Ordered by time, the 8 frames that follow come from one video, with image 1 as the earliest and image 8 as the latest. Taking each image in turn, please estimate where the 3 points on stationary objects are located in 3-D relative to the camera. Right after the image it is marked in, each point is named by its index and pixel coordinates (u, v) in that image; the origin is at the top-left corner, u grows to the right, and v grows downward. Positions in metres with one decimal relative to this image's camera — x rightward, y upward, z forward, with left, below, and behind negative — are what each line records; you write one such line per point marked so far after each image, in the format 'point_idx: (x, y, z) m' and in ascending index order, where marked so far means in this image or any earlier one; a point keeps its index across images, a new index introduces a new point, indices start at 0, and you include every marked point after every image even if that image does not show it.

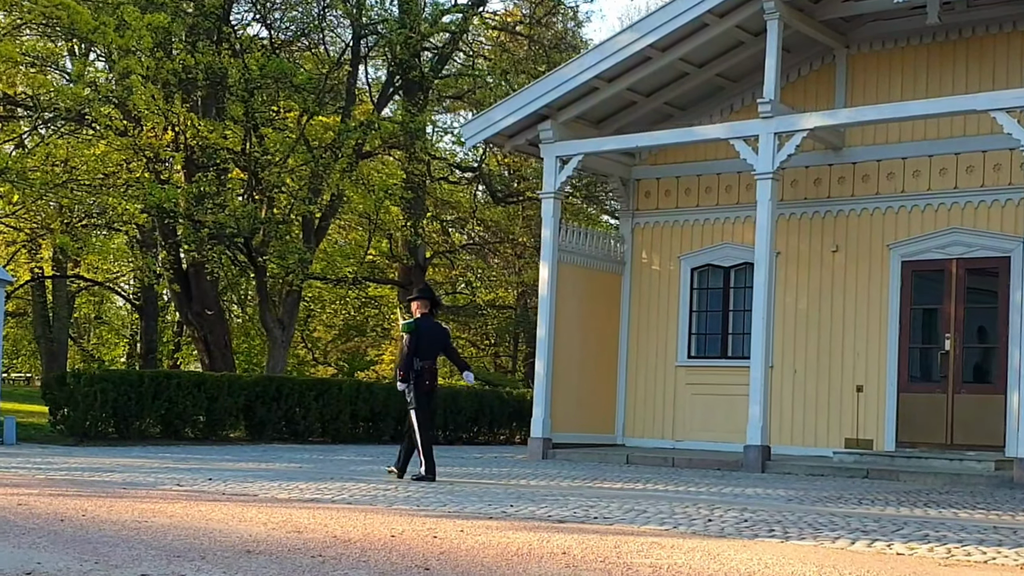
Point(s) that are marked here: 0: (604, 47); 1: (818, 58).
0: (+1.1, +2.9, +15.5) m
1: (+3.9, +2.9, +16.2) m
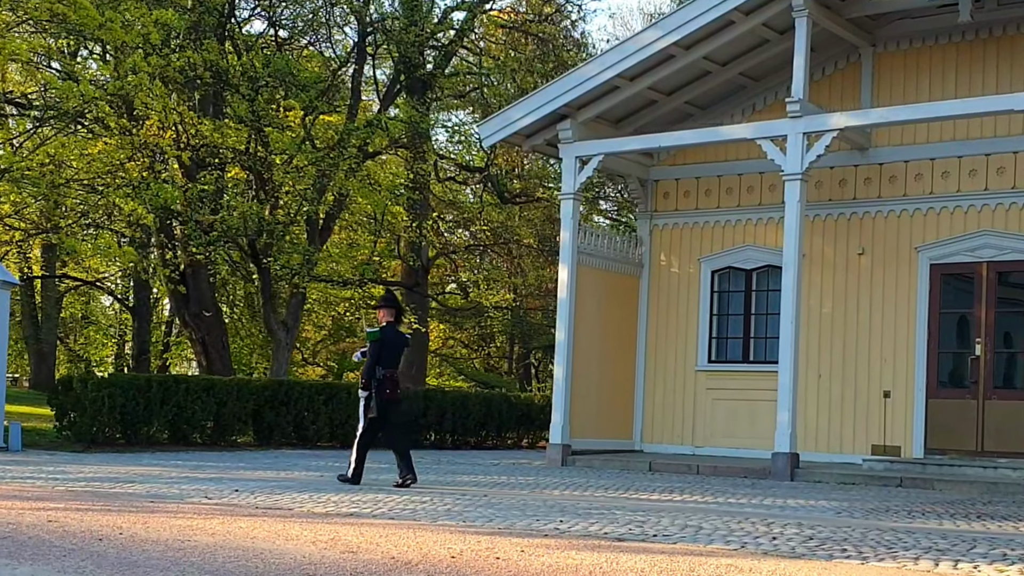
0: (+1.3, +2.8, +15.1) m
1: (+4.1, +2.9, +15.9) m
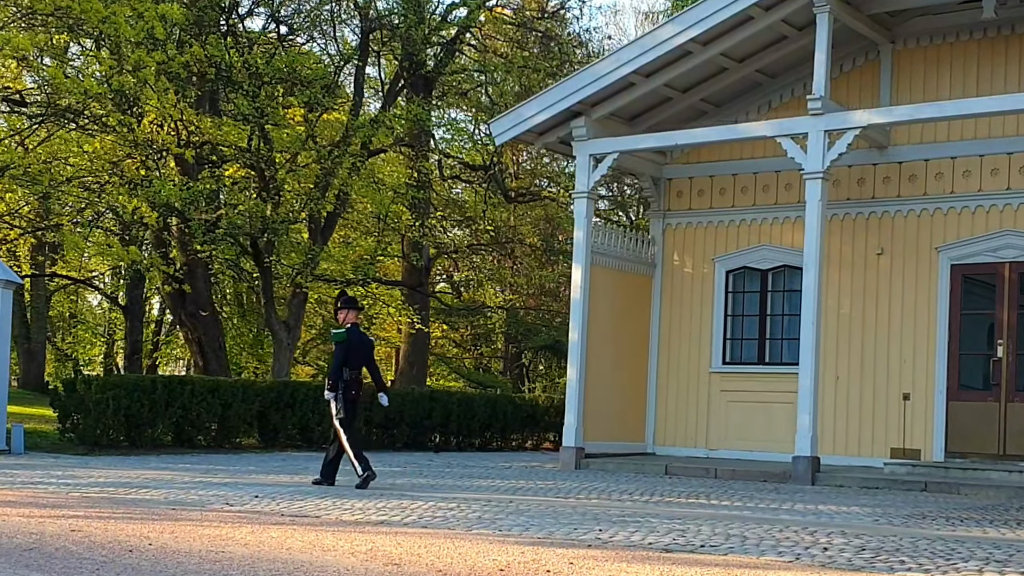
0: (+1.5, +2.8, +14.9) m
1: (+4.2, +2.8, +15.6) m
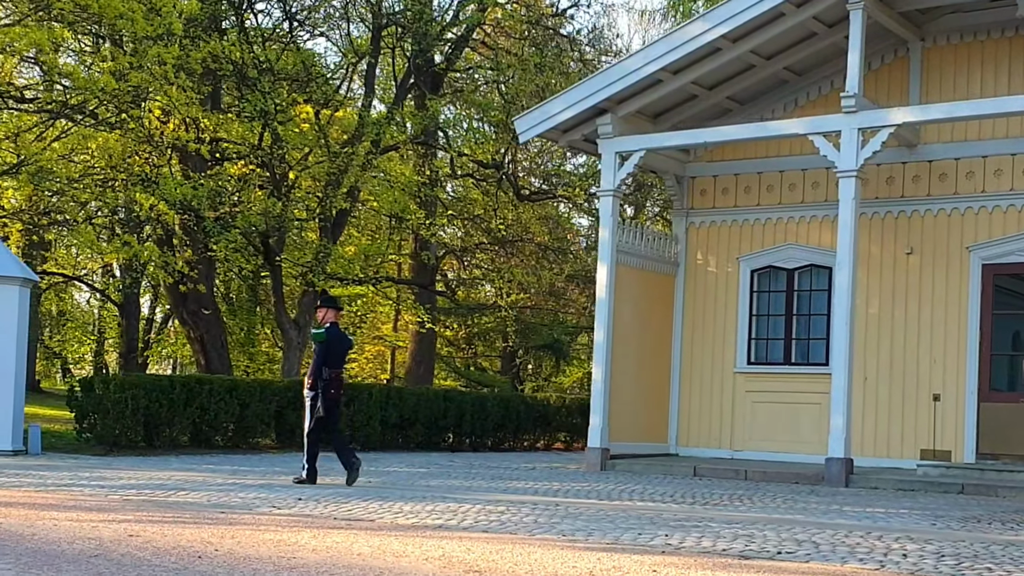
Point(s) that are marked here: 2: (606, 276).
0: (+1.8, +2.8, +14.7) m
1: (+4.6, +2.8, +15.5) m
2: (+1.1, +0.1, +15.2) m
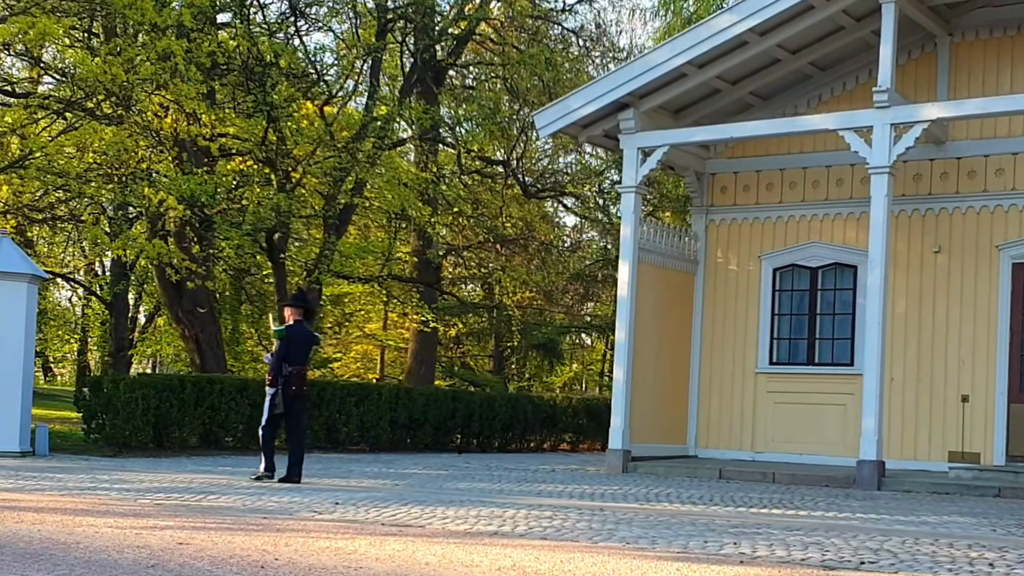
0: (+2.1, +2.9, +14.4) m
1: (+4.8, +2.9, +15.2) m
2: (+1.3, +0.2, +14.9) m
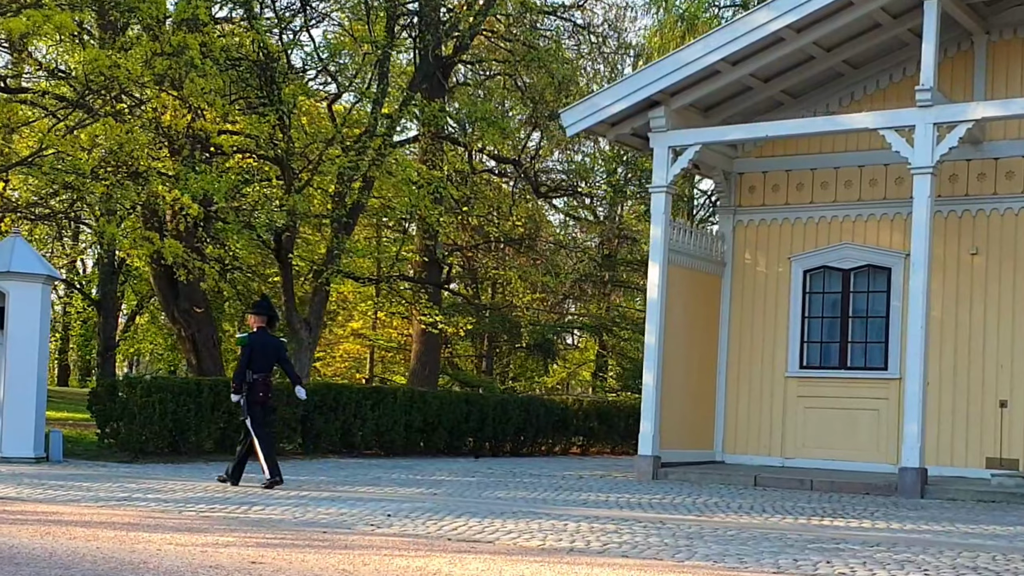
0: (+2.4, +2.8, +14.1) m
1: (+5.1, +2.8, +14.9) m
2: (+1.7, +0.1, +14.6) m
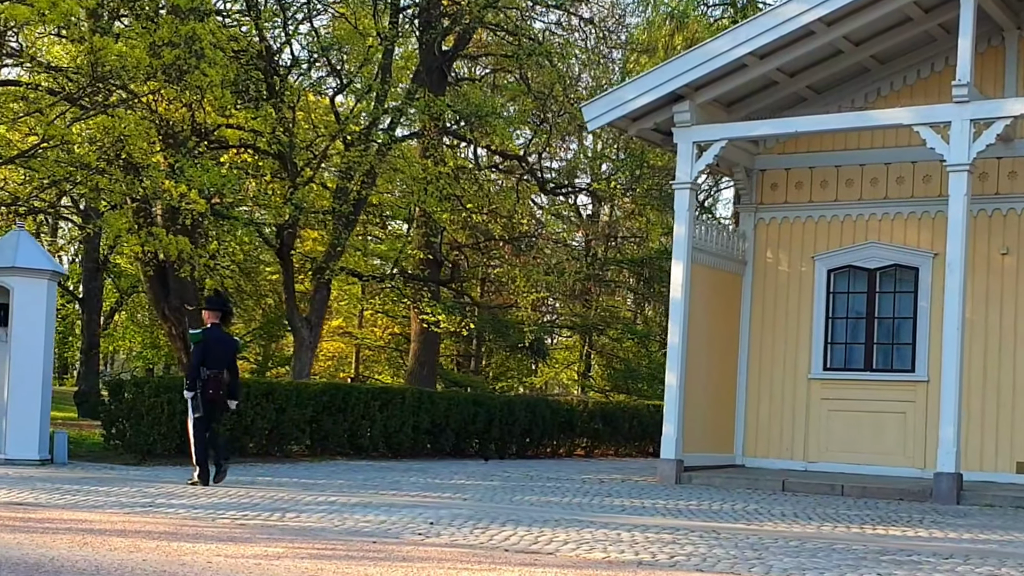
0: (+2.7, +2.8, +13.7) m
1: (+5.3, +2.8, +14.6) m
2: (+1.9, +0.1, +14.2) m
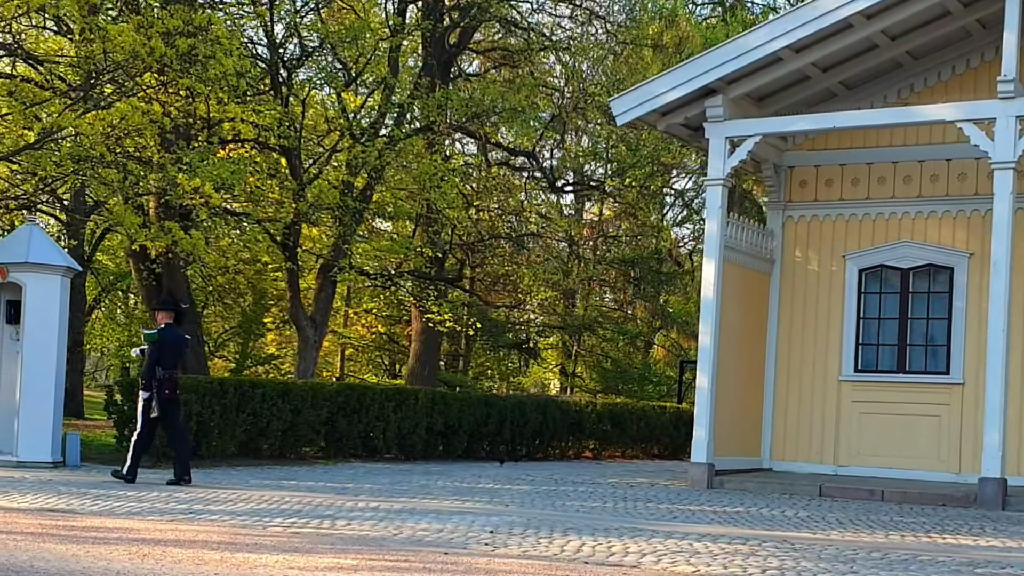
0: (+3.0, +2.9, +13.3) m
1: (+5.7, +2.8, +14.3) m
2: (+2.2, +0.2, +13.8) m
